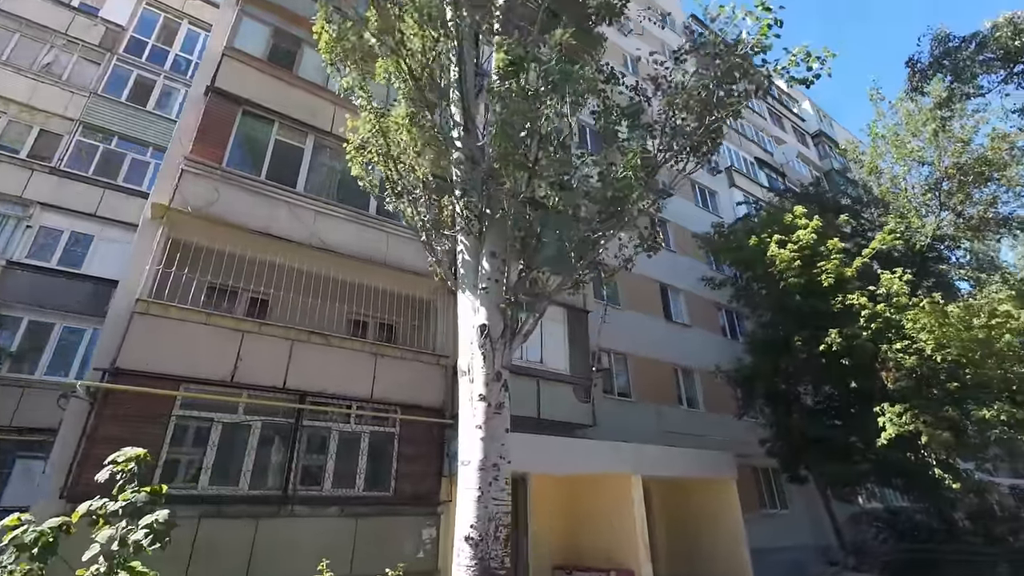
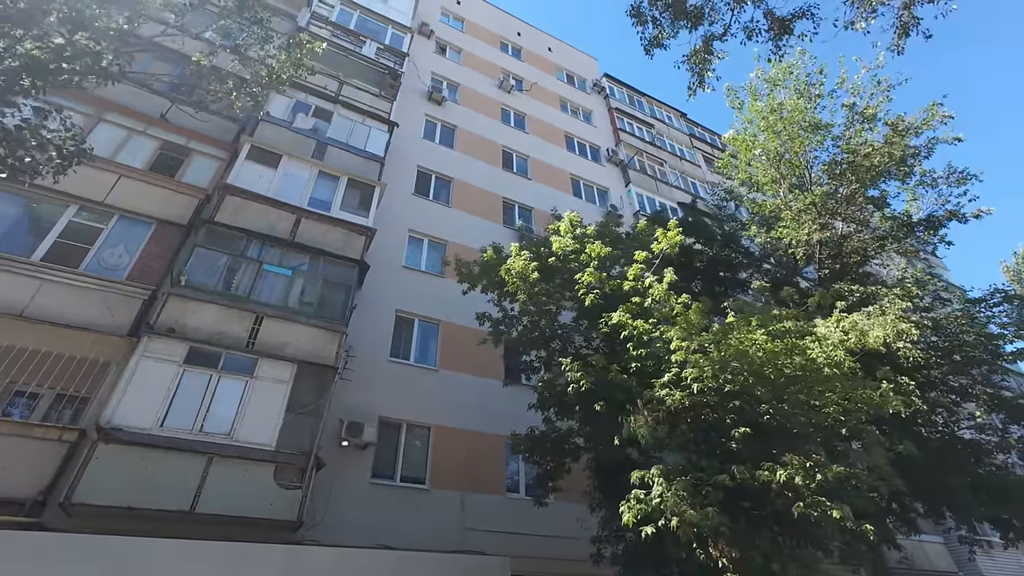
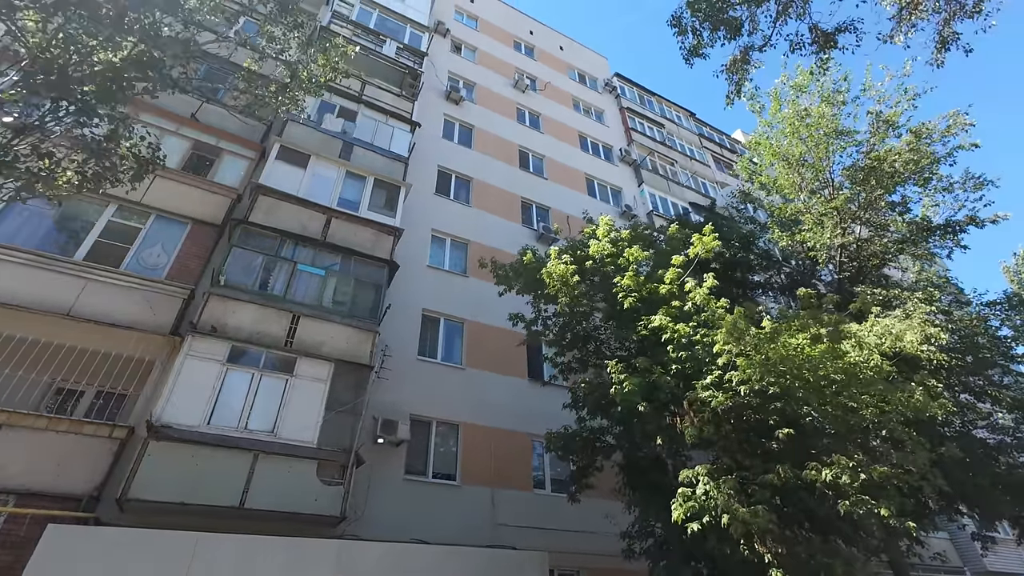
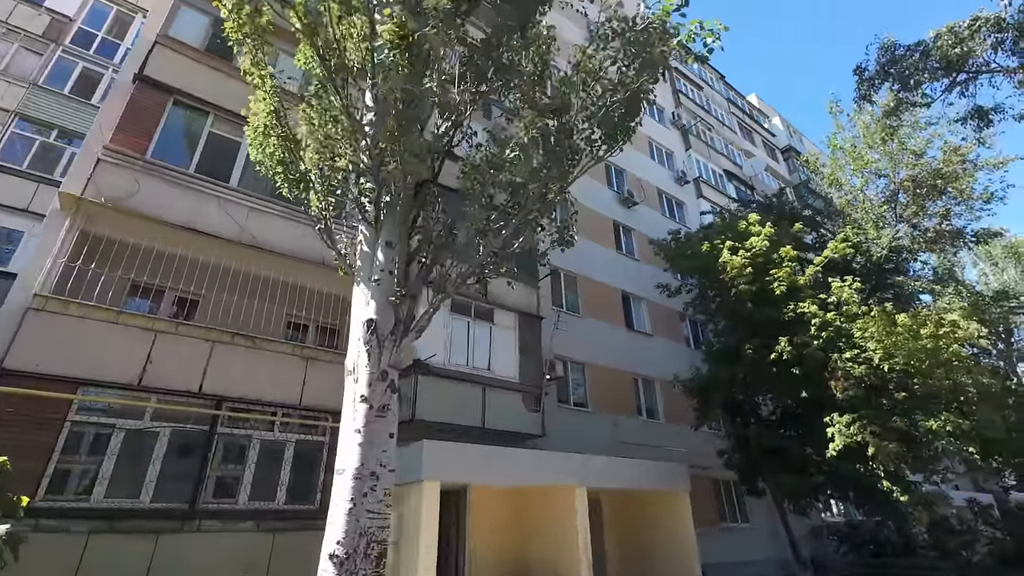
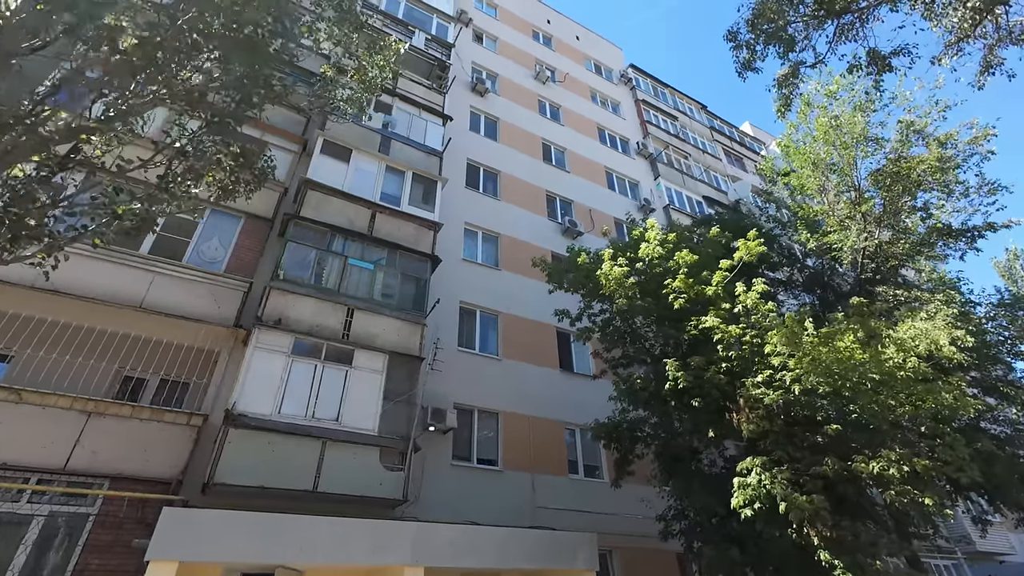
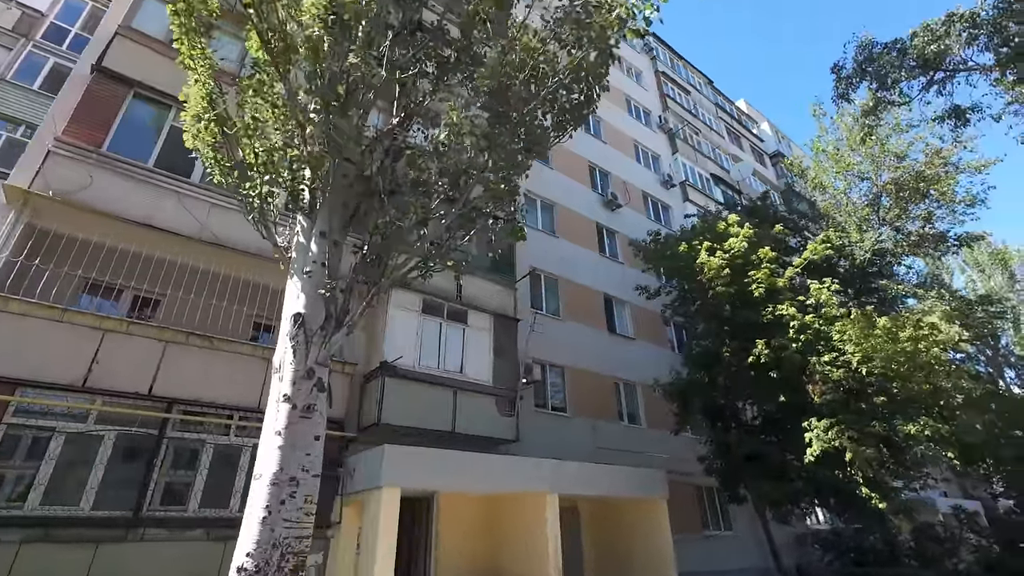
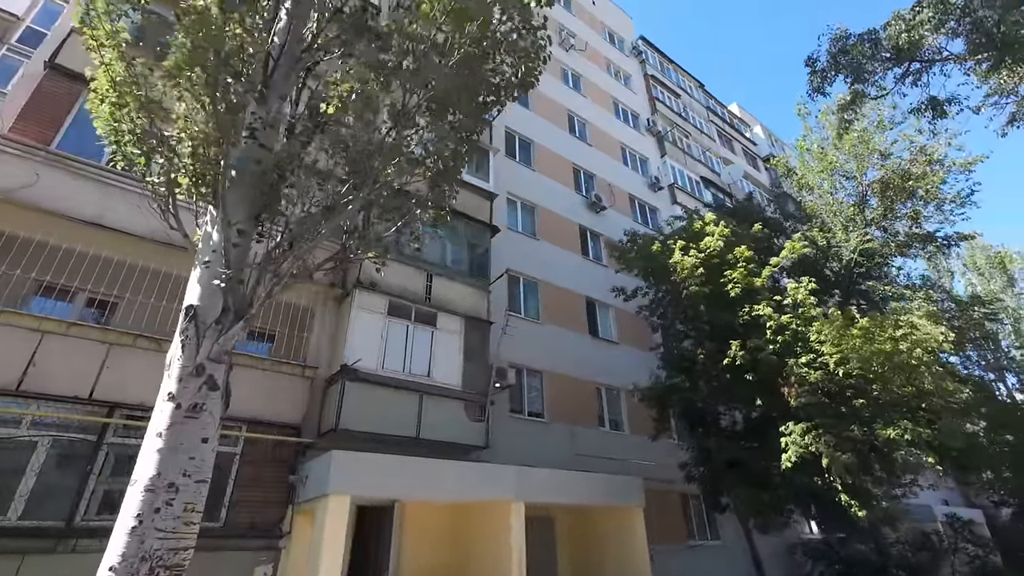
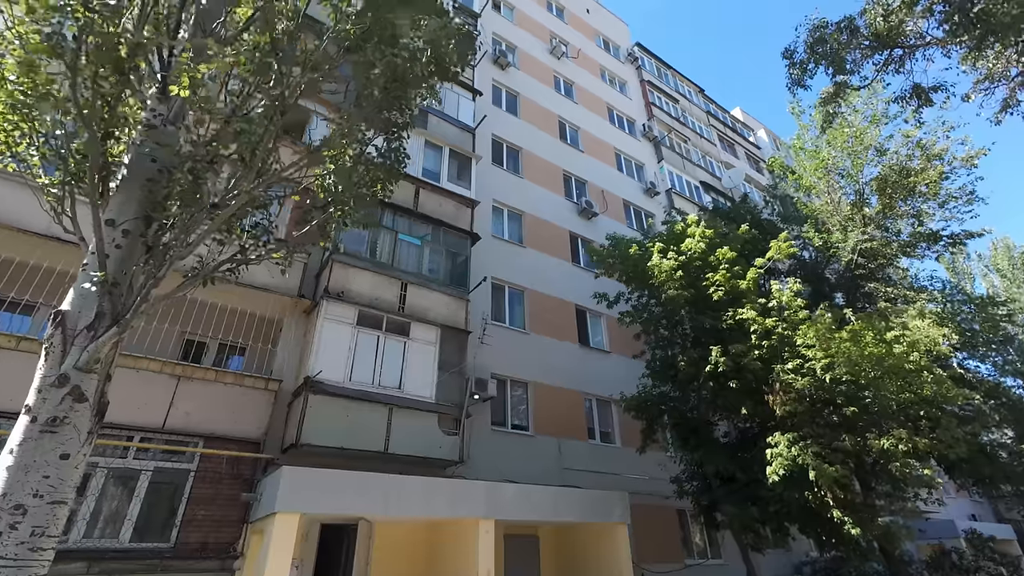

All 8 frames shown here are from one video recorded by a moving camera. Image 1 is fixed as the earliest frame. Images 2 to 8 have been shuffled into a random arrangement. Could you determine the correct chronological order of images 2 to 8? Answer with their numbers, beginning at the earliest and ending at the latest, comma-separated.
4, 6, 7, 8, 5, 3, 2
